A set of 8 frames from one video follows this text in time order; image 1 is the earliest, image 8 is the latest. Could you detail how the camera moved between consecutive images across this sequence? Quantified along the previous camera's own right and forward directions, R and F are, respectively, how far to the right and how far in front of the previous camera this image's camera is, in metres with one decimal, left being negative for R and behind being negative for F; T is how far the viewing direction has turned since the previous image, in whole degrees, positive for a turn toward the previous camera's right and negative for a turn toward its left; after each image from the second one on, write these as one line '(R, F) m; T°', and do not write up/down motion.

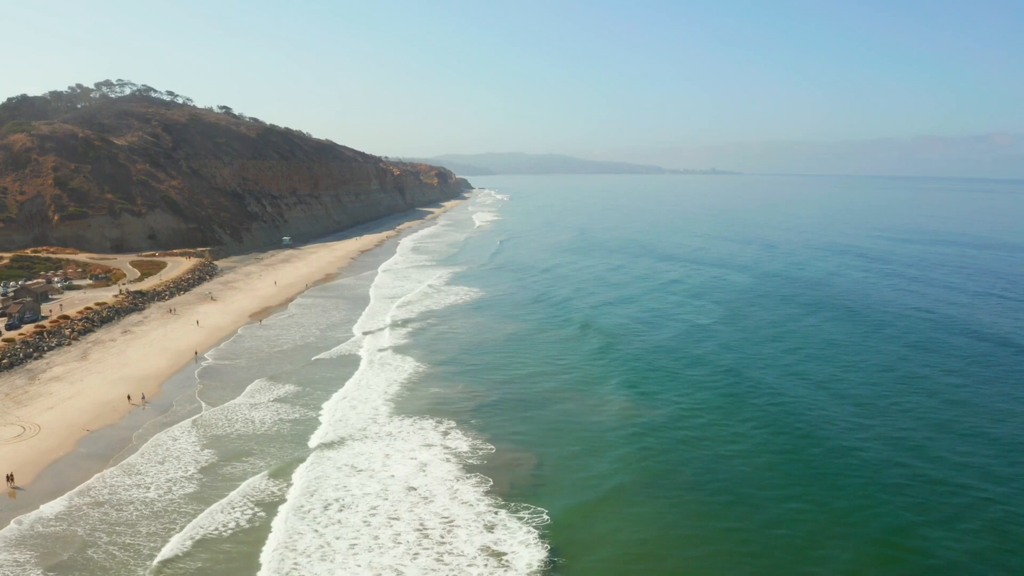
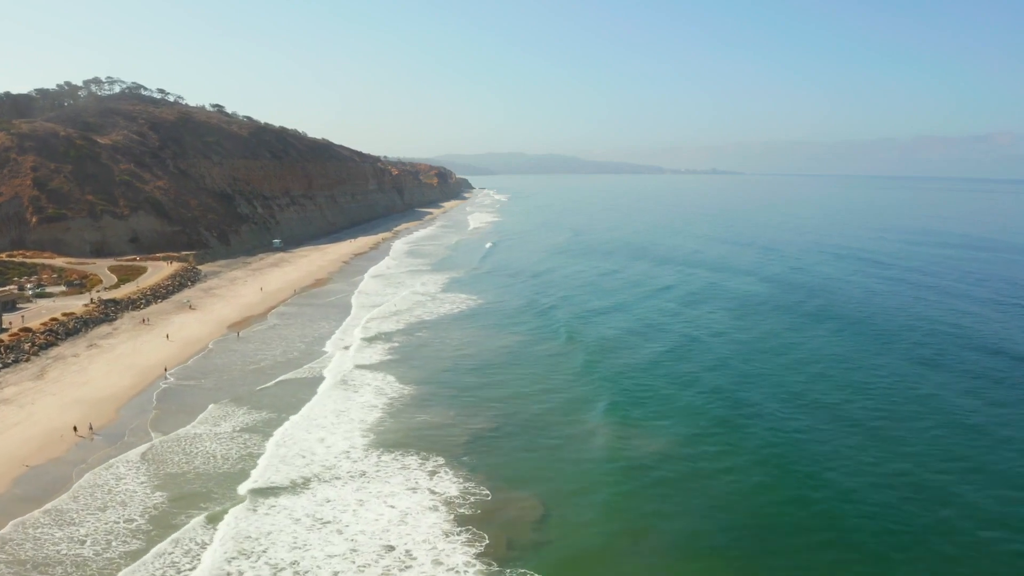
(+0.1, +2.2) m; 0°
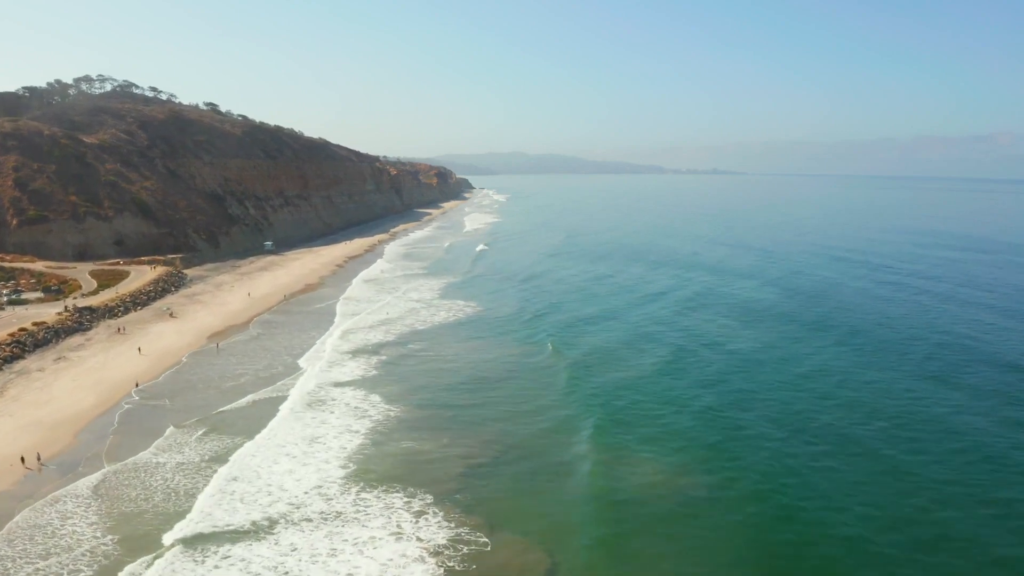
(0.0, +1.8) m; 0°
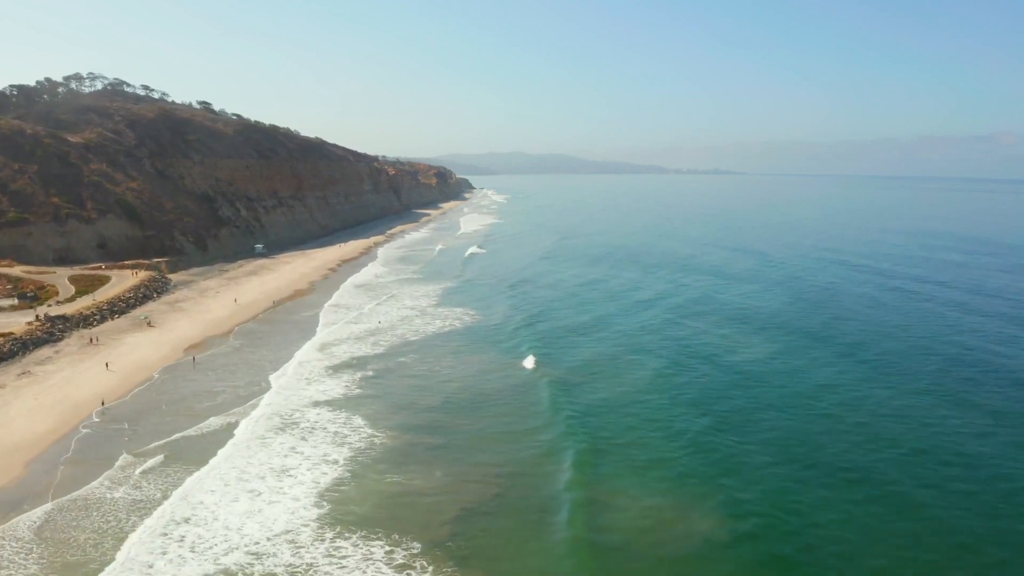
(+0.1, +1.8) m; 0°
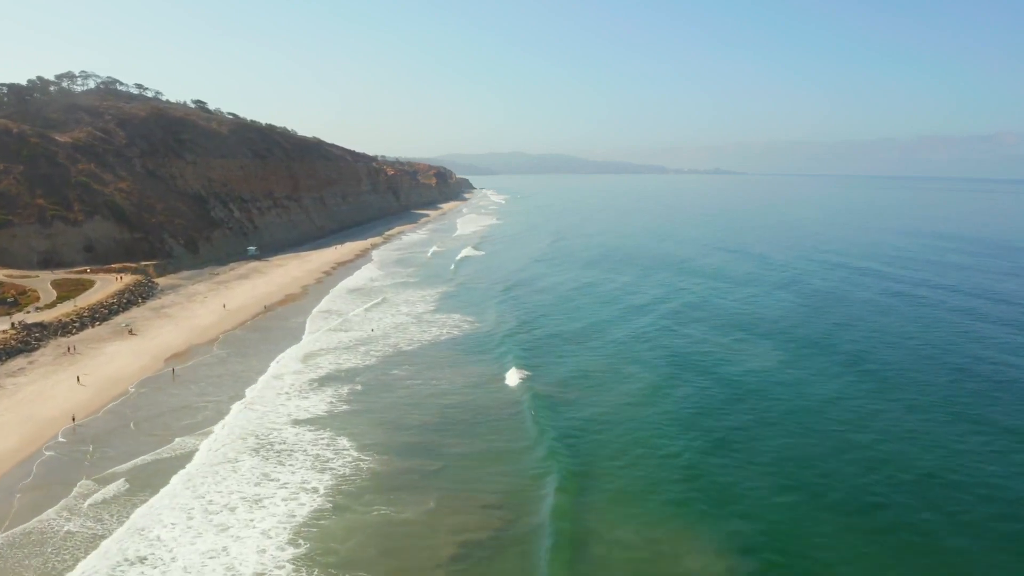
(0.0, +1.4) m; 0°
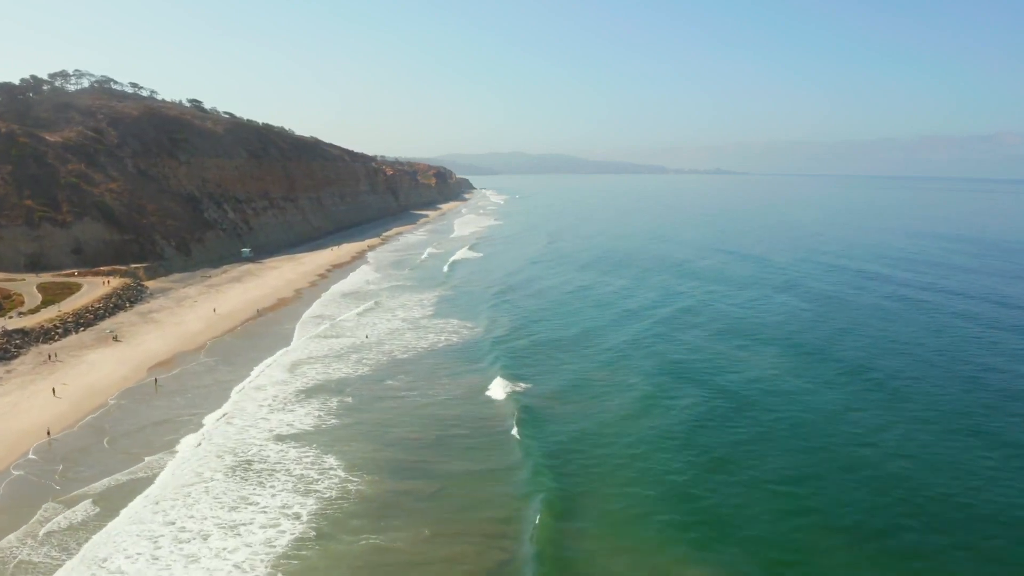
(0.0, +1.0) m; 0°
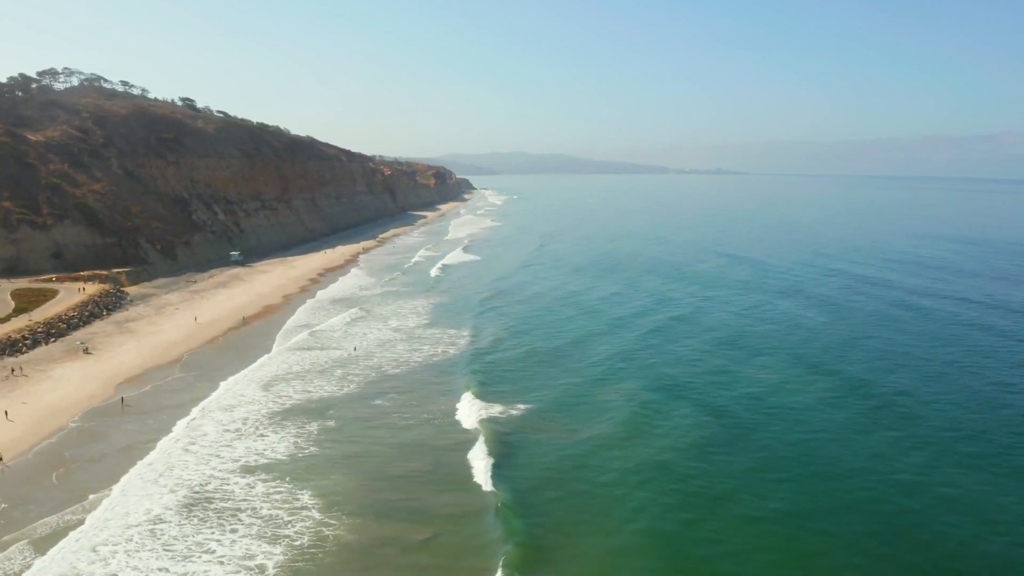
(+0.1, +1.7) m; 0°
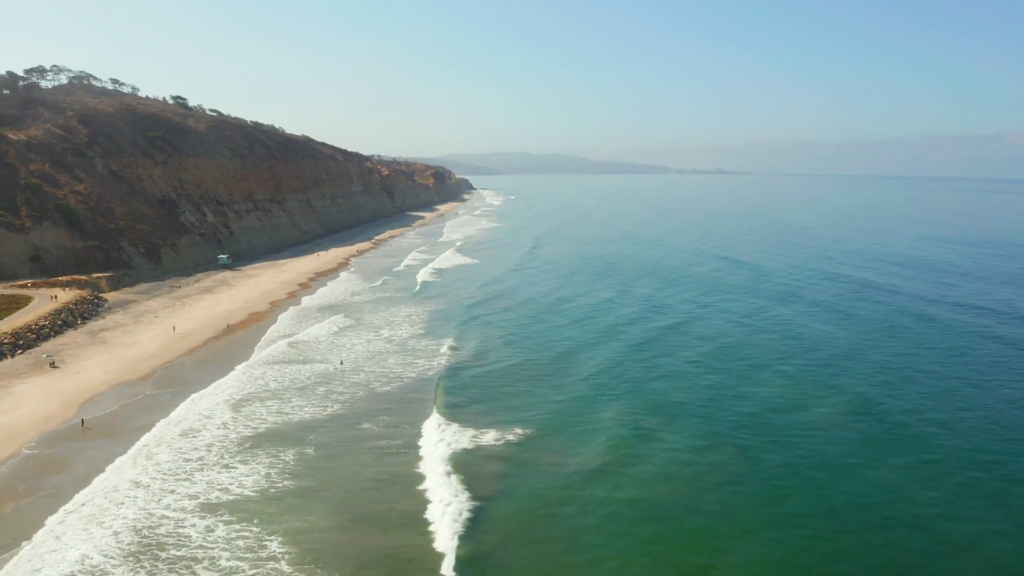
(0.0, +1.7) m; 0°
